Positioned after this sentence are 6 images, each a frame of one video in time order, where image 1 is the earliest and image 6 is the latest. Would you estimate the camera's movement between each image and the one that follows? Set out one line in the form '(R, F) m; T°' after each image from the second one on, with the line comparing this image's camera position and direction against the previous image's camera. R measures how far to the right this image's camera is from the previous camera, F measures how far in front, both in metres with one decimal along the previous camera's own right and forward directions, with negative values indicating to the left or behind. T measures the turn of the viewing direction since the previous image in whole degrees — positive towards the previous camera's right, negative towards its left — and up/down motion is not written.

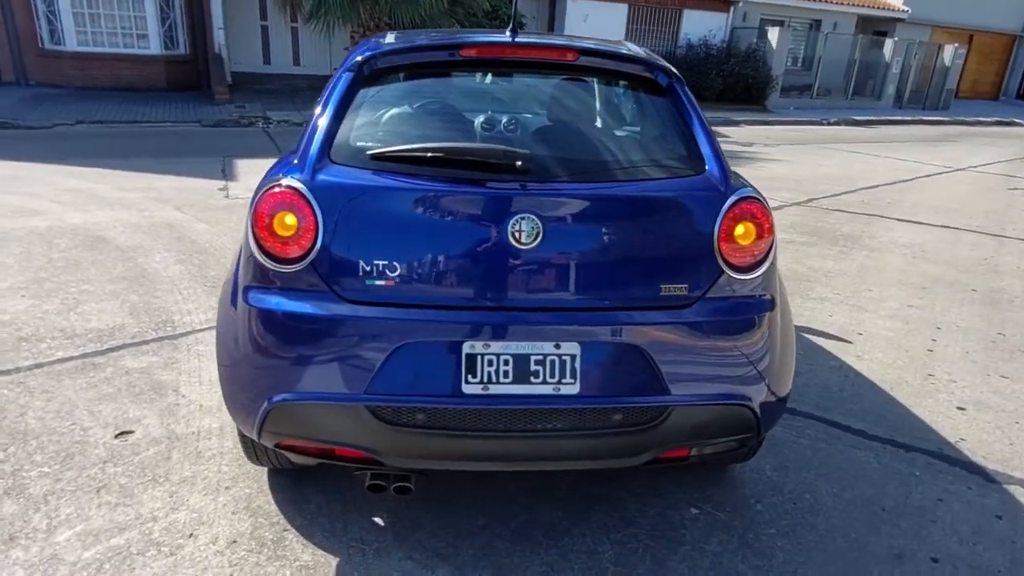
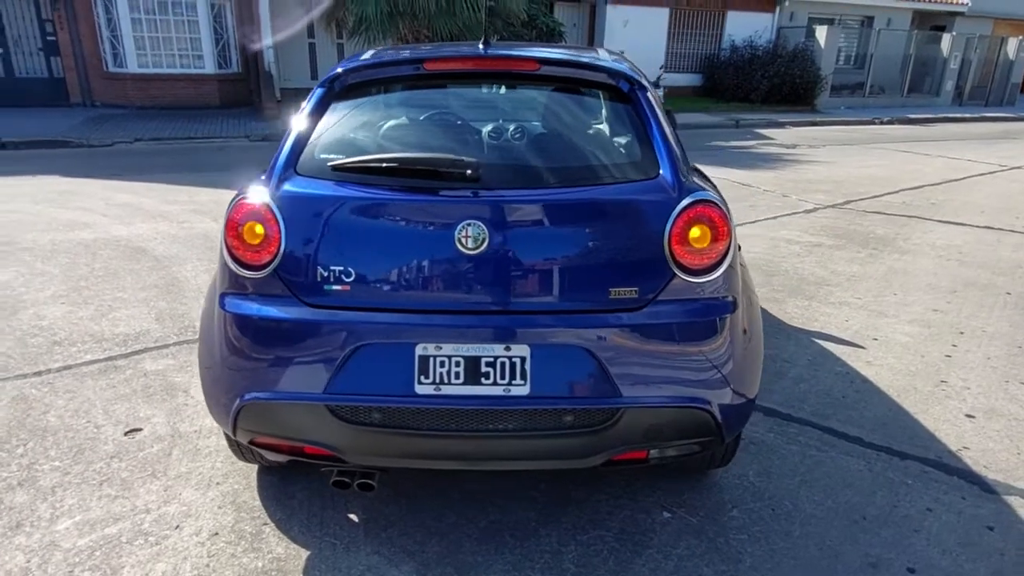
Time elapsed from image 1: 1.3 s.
(+0.3, 0.0) m; -5°
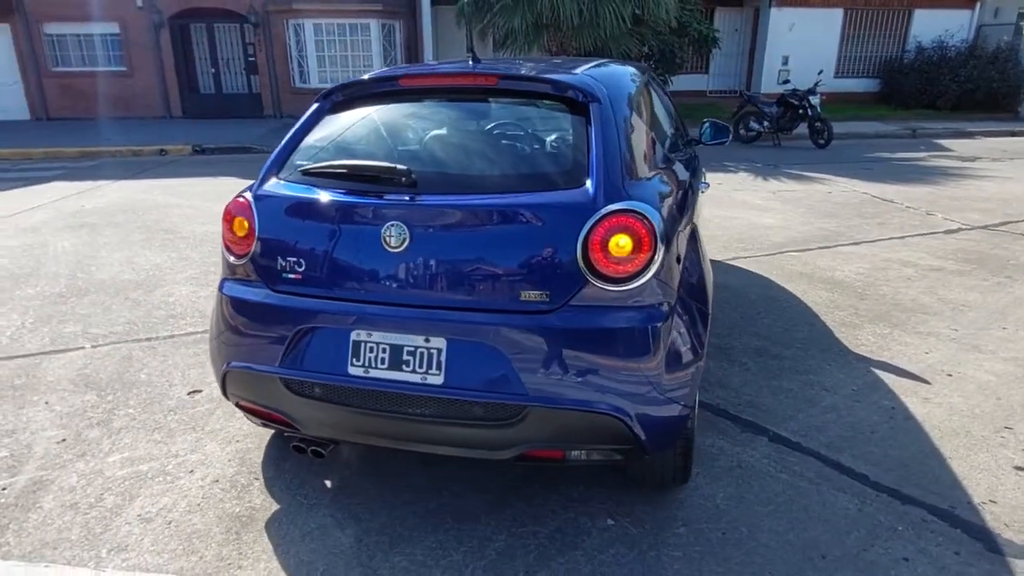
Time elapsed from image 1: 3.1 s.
(+0.8, -0.1) m; -14°
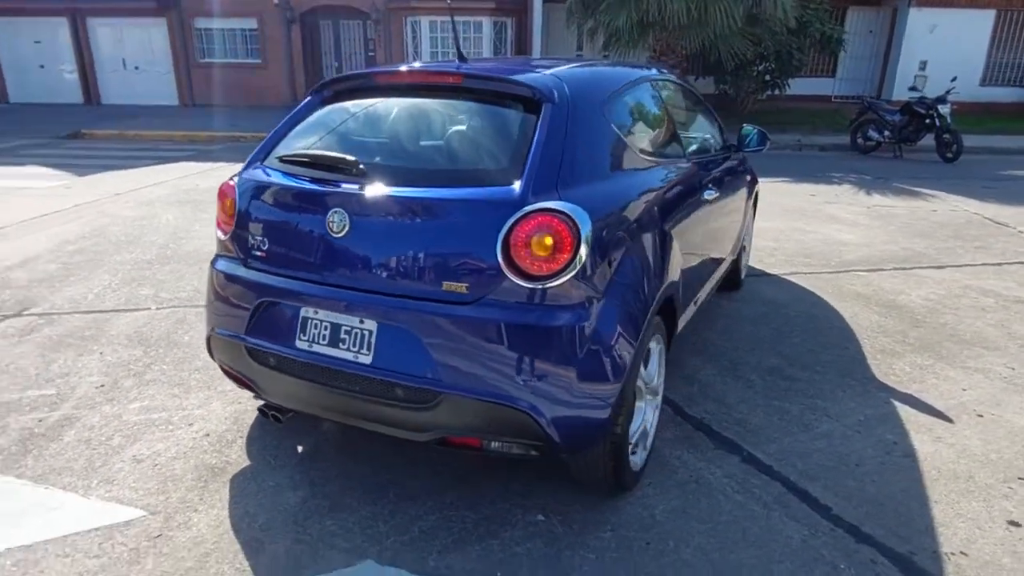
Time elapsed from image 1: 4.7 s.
(+0.7, 0.0) m; -10°
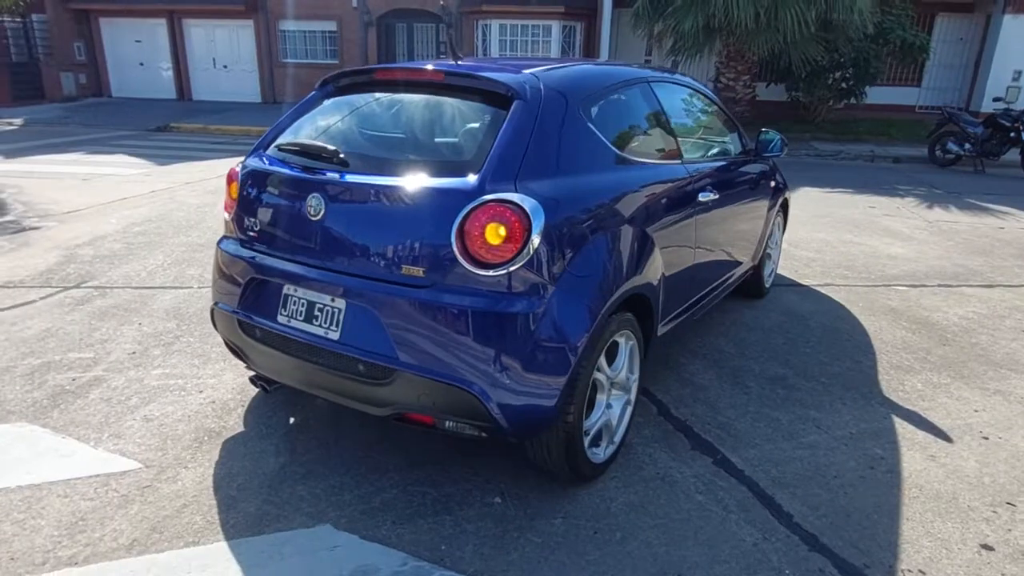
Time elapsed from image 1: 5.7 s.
(+0.4, -0.1) m; -6°
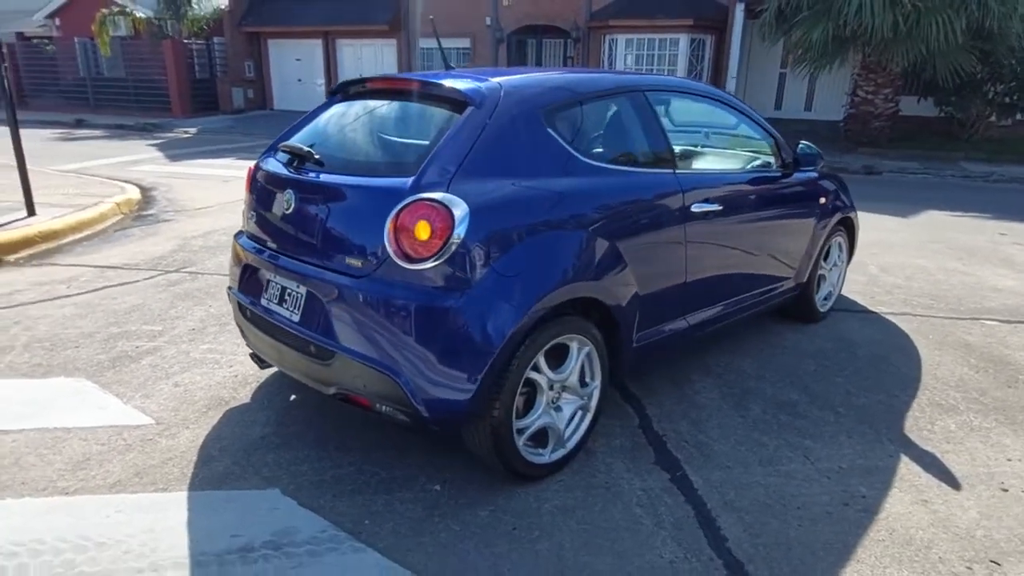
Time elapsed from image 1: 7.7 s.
(+0.8, 0.0) m; -12°
